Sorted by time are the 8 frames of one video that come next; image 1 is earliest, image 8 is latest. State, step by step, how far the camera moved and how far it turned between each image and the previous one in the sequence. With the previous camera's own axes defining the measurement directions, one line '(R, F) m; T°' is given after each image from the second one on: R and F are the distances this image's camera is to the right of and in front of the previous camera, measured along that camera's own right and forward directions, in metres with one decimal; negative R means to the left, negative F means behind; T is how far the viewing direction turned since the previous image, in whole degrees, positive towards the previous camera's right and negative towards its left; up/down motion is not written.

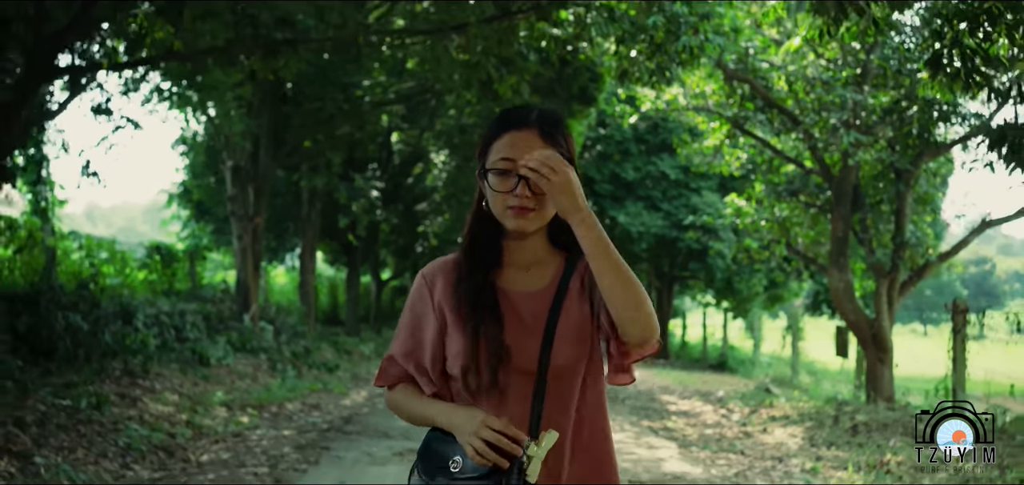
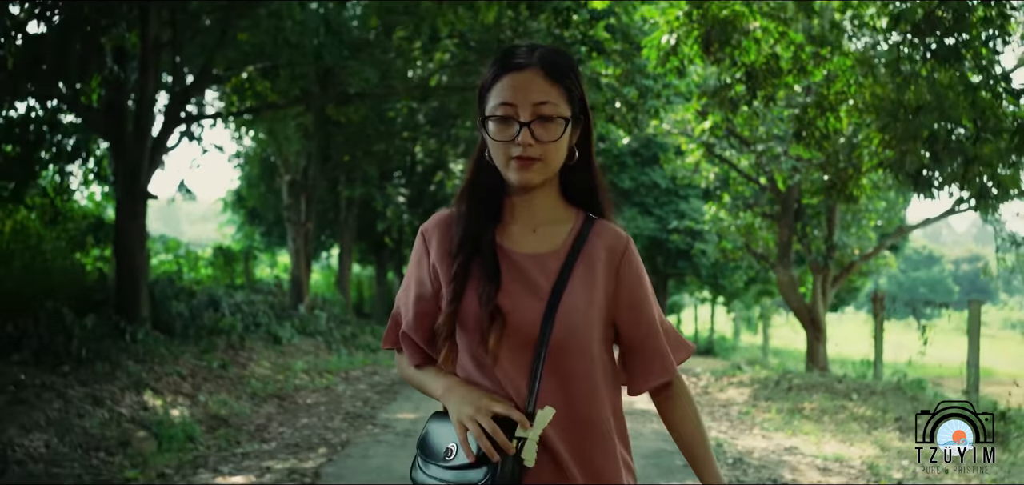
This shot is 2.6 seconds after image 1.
(-0.1, -2.7) m; 0°
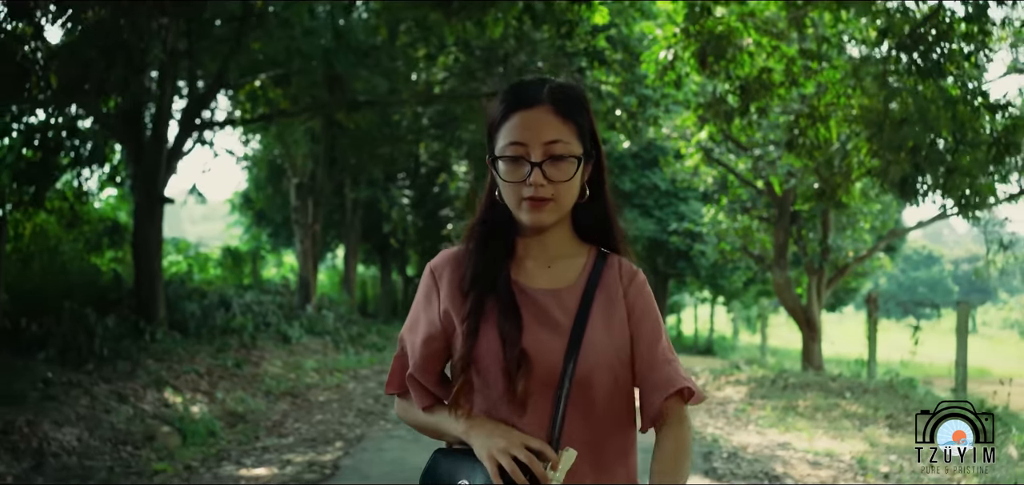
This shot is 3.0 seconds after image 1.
(0.0, -0.4) m; 0°
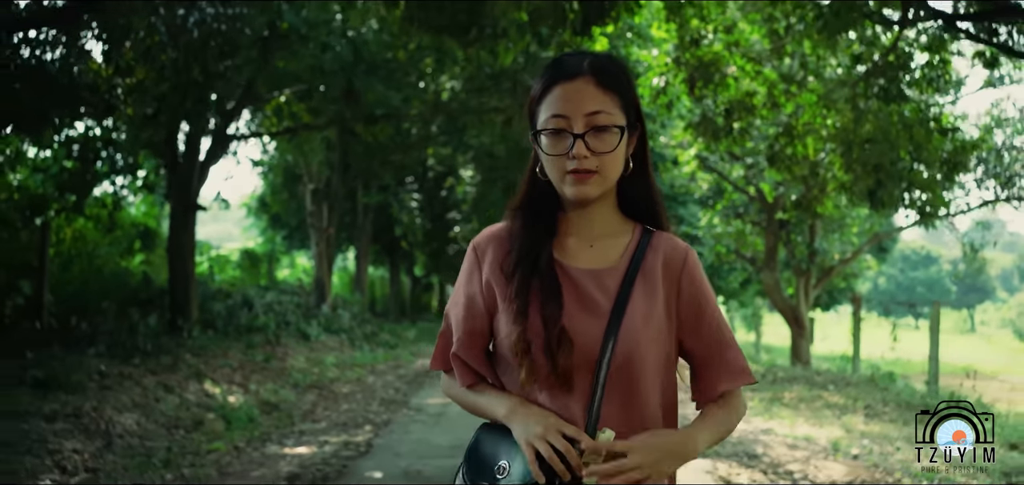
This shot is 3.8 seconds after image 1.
(-0.1, -0.9) m; 0°
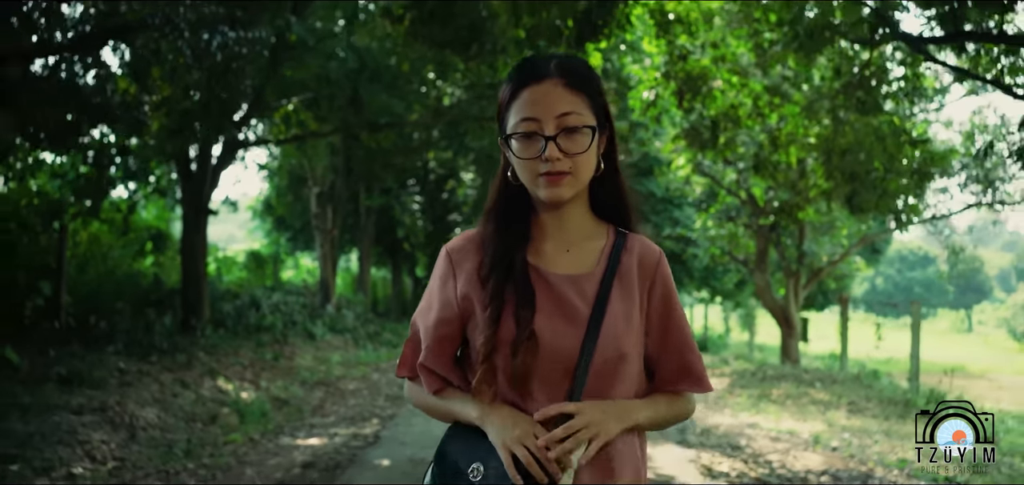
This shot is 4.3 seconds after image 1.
(0.0, -0.5) m; 0°
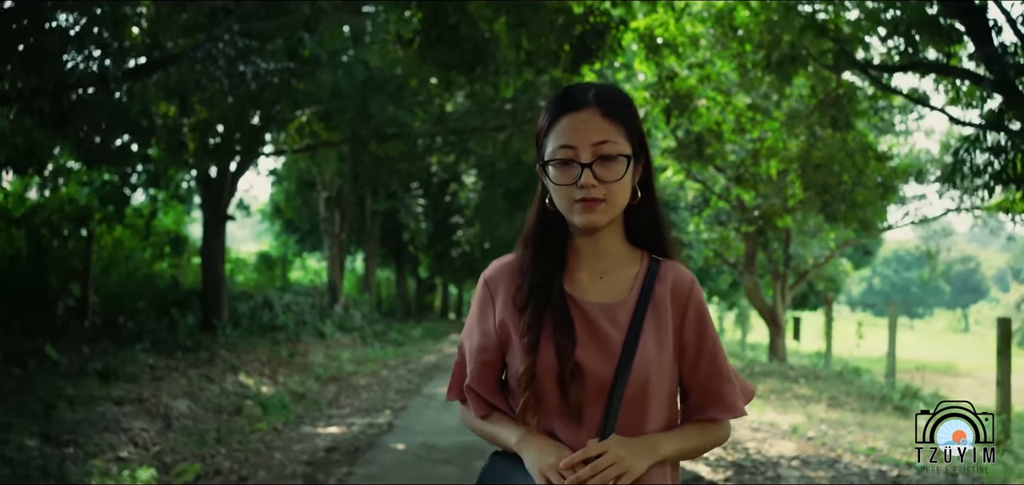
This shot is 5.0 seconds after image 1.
(0.0, -0.8) m; 0°
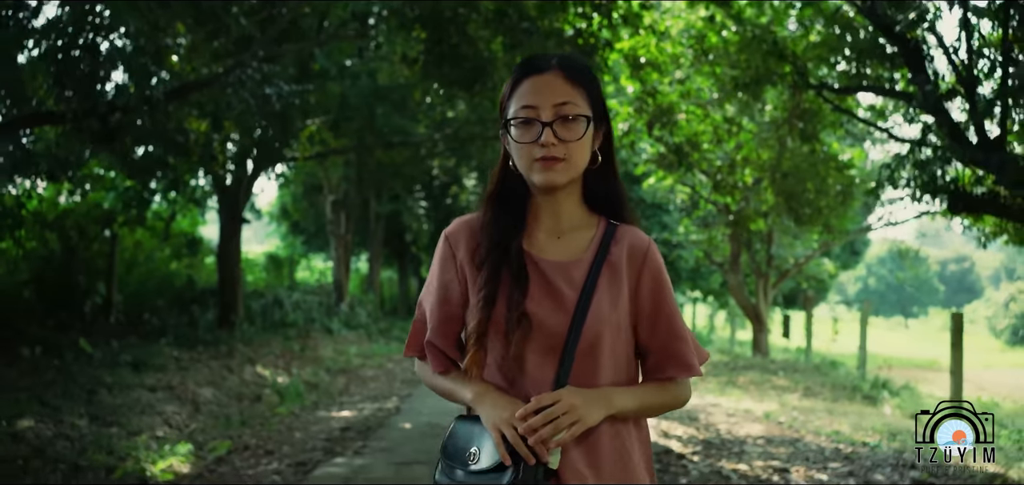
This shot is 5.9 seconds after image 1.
(+0.1, -0.9) m; 0°
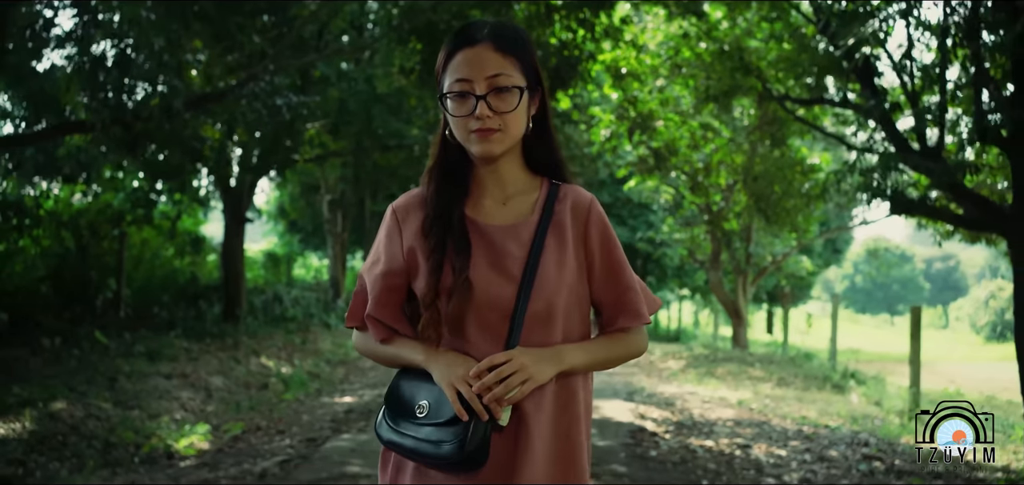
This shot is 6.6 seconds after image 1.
(0.0, -0.7) m; +1°
